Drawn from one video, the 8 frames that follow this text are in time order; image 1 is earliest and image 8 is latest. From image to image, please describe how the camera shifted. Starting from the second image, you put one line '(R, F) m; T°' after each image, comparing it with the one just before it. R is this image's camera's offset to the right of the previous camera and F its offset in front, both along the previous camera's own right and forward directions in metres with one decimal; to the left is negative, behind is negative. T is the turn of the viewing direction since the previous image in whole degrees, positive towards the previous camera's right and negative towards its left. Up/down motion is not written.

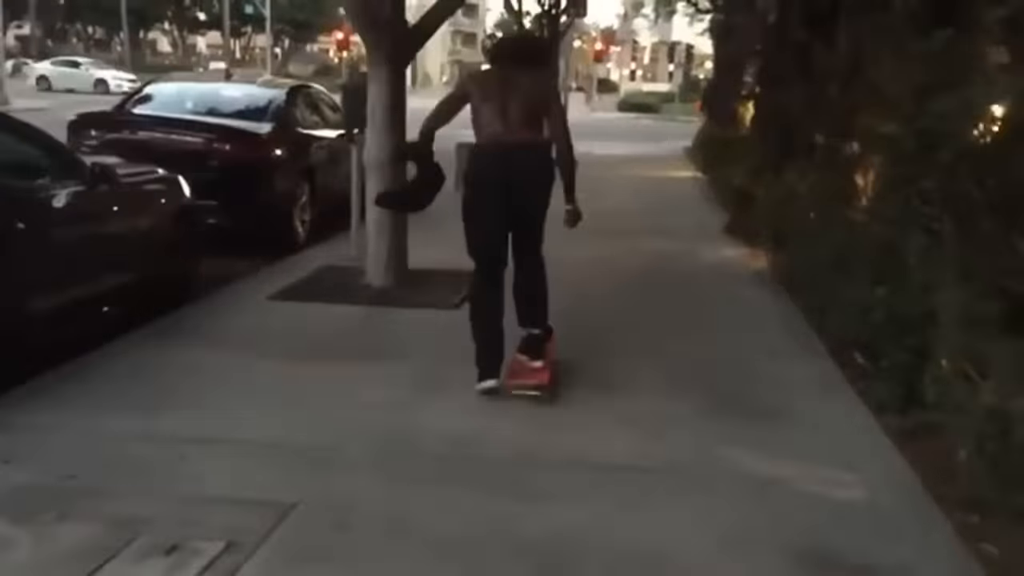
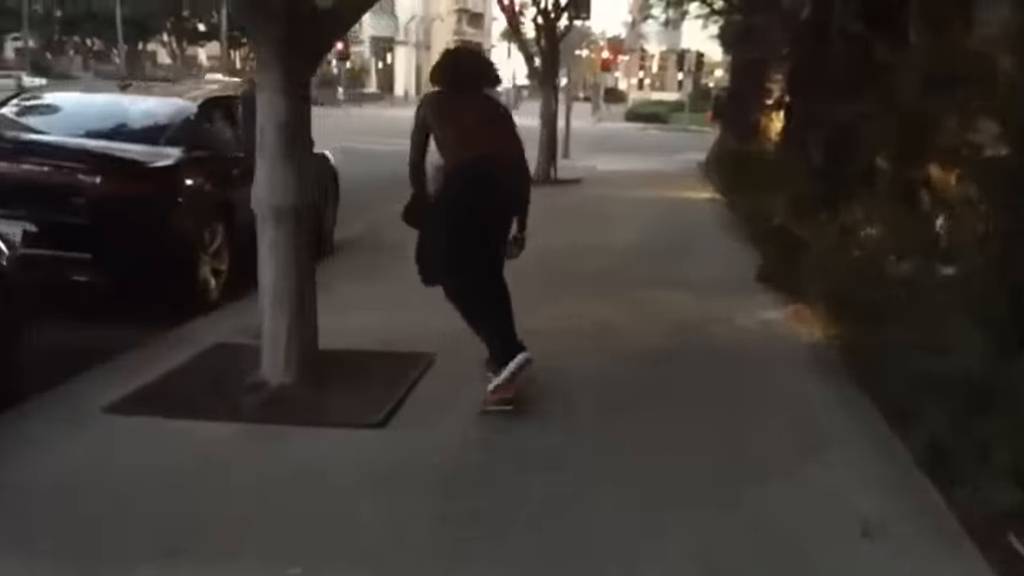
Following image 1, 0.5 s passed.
(+0.3, +2.7) m; 0°
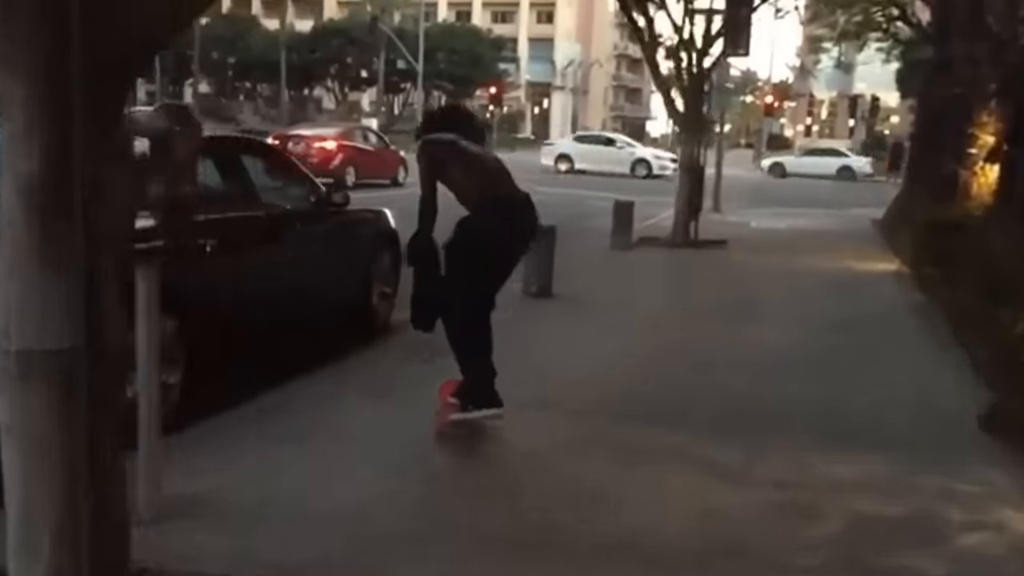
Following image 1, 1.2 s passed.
(+0.4, +3.2) m; -7°
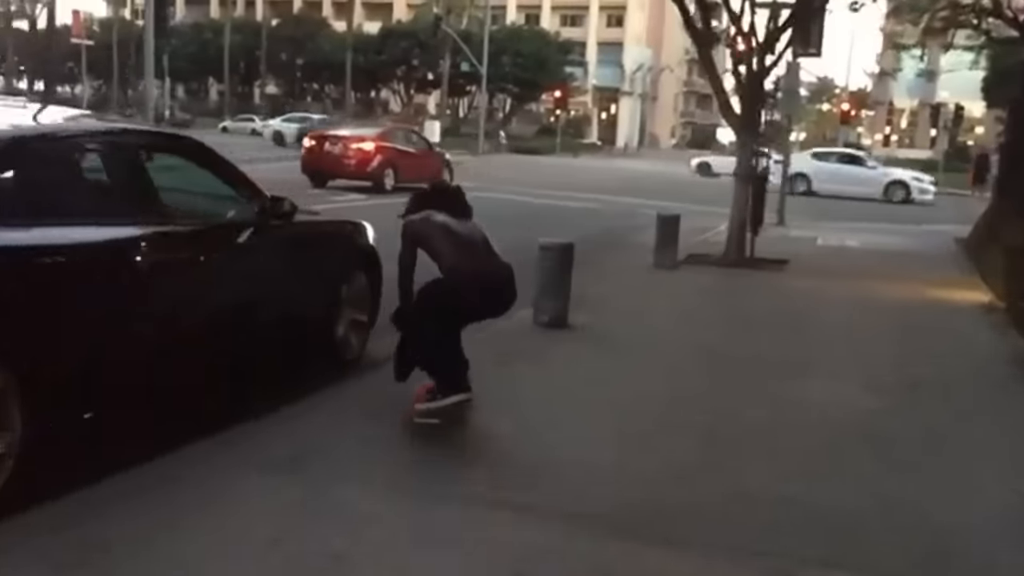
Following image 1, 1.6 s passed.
(+0.5, +1.8) m; -3°
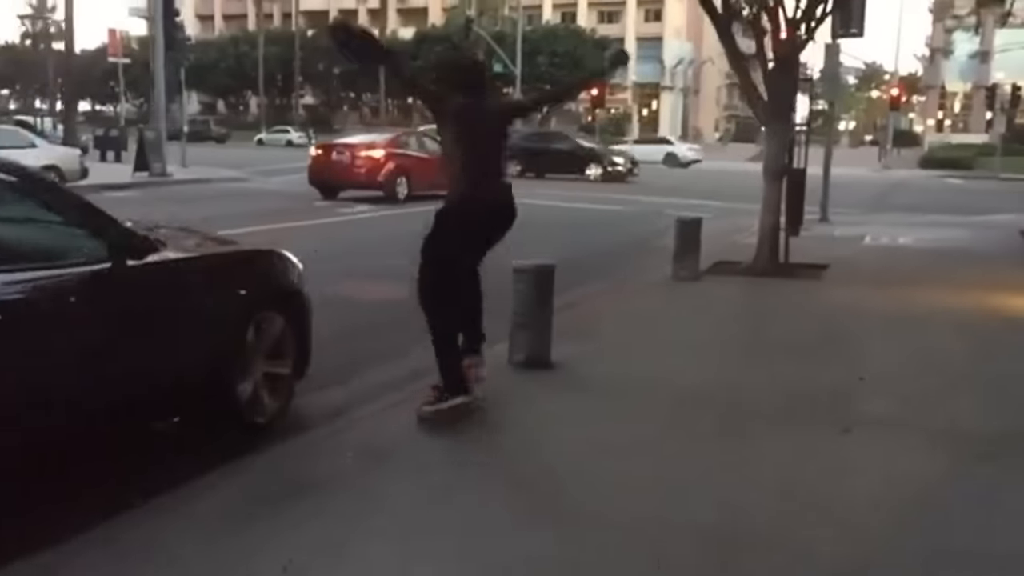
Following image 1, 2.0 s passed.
(+0.5, +1.7) m; -2°
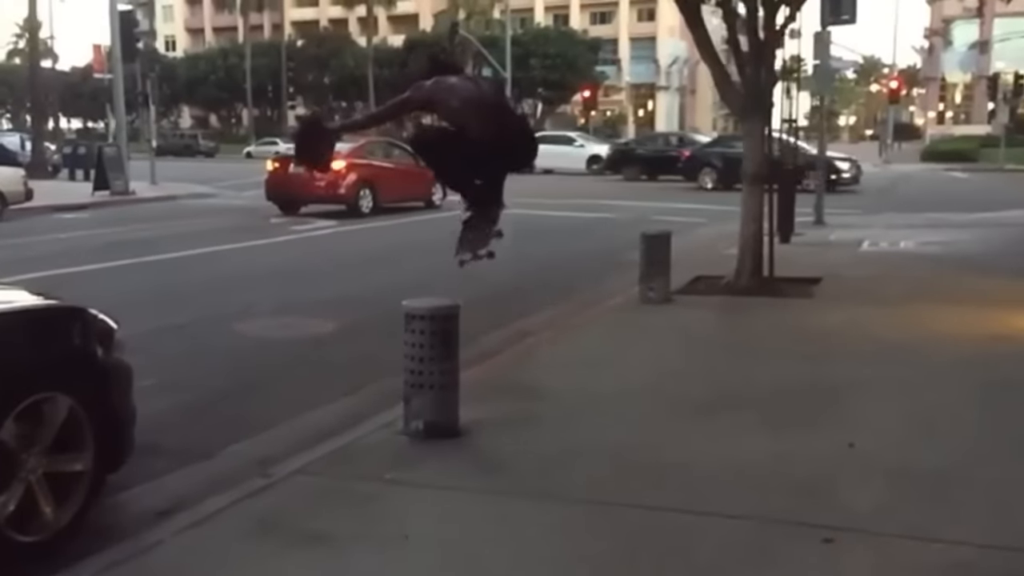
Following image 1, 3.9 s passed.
(+0.6, +1.6) m; 0°
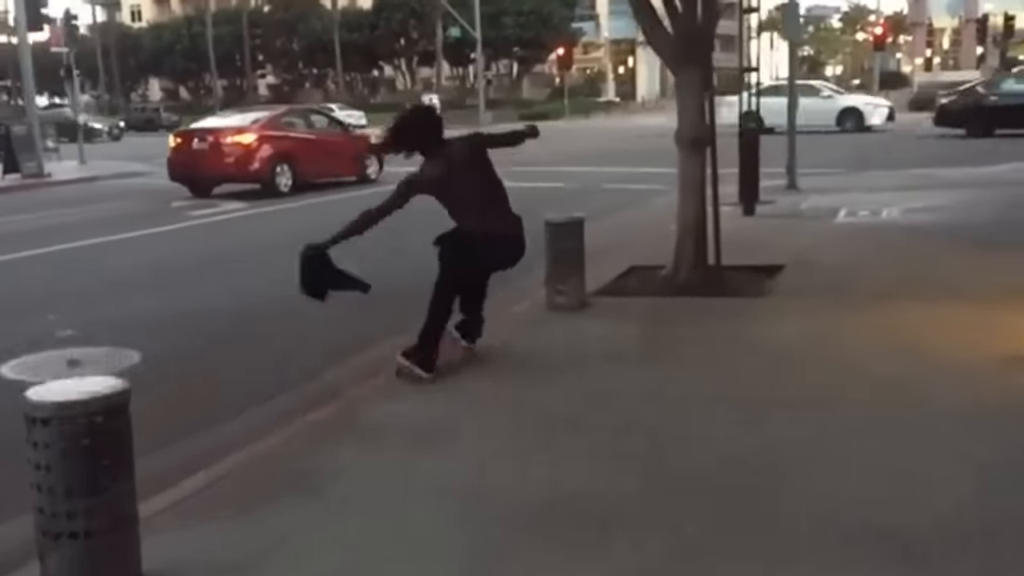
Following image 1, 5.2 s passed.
(+0.9, +2.4) m; 0°
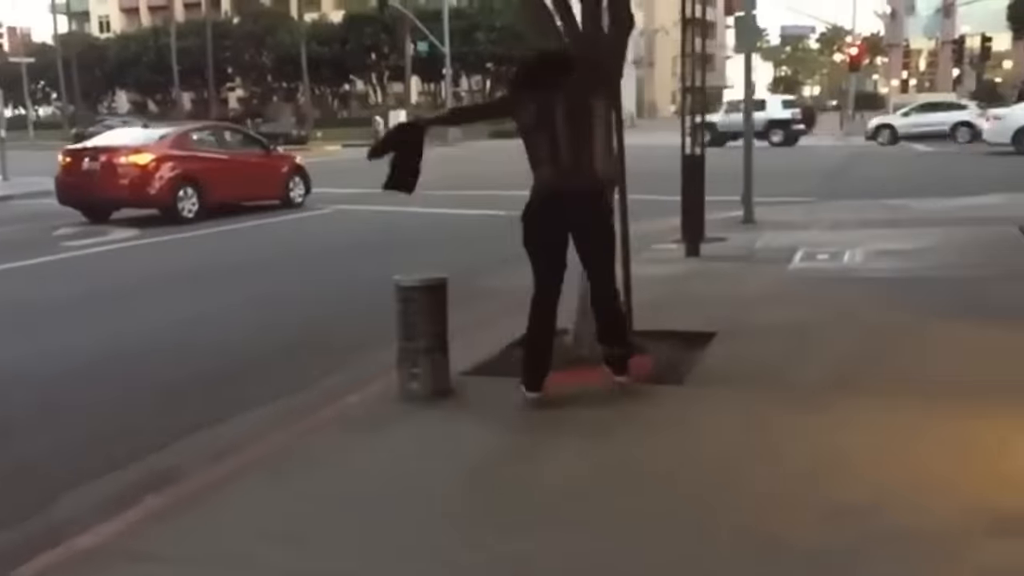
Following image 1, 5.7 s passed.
(+0.7, +1.9) m; +1°
